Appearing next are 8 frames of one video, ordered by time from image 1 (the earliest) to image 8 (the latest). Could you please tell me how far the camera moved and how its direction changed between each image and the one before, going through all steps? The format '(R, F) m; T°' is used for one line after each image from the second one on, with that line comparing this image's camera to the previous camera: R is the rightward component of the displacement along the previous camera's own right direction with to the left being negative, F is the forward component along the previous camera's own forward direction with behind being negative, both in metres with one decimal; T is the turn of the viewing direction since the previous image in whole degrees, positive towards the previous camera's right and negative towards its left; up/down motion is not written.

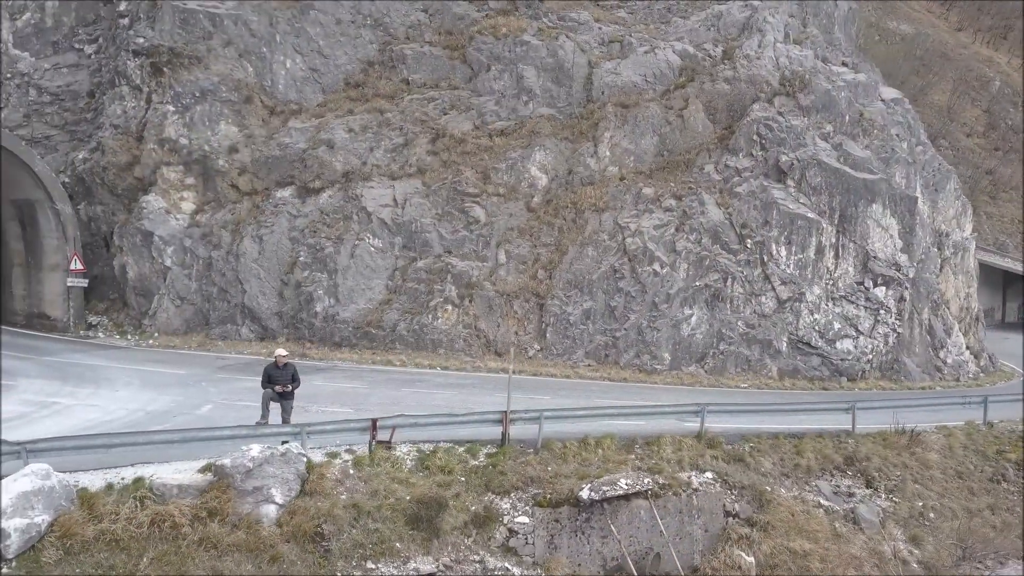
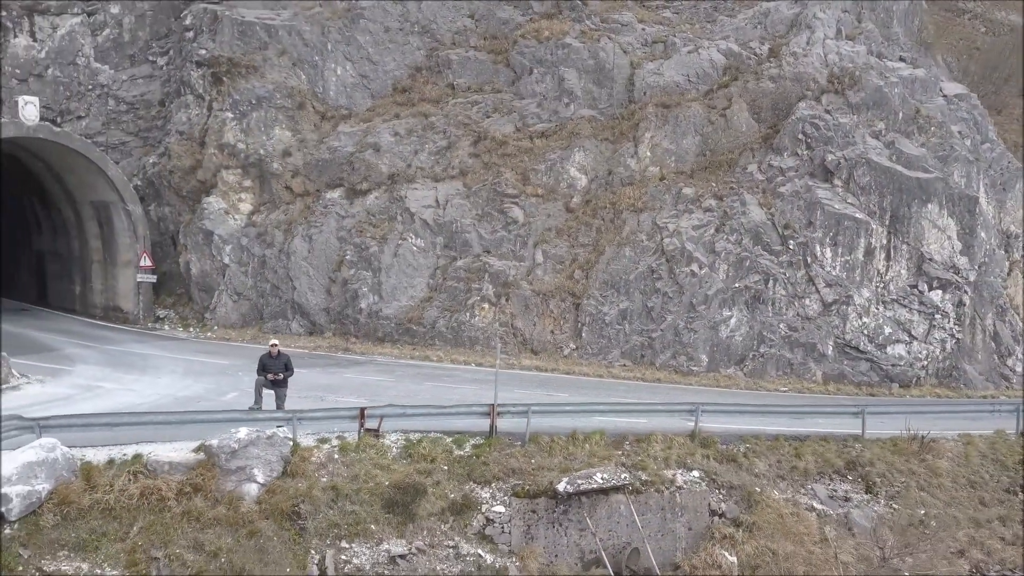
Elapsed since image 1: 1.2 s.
(+1.2, -0.2) m; -7°
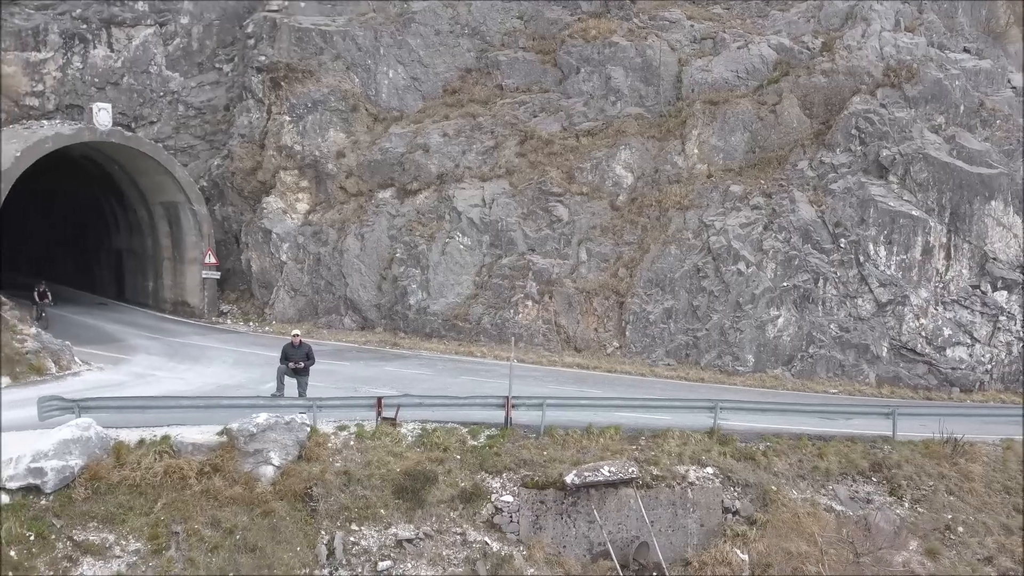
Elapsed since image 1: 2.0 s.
(+0.7, -0.1) m; -6°
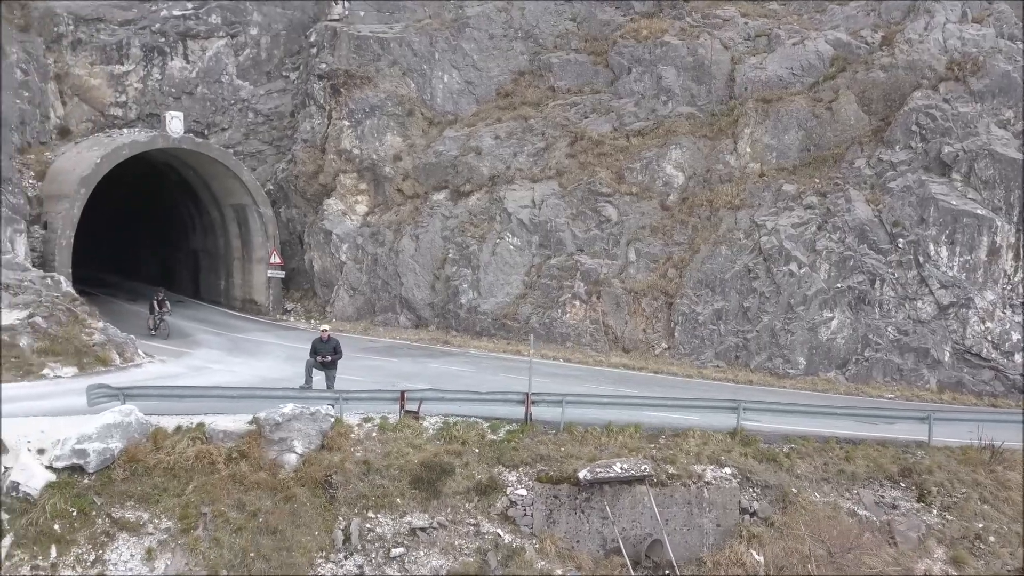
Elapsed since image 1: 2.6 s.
(+0.7, -0.2) m; -6°
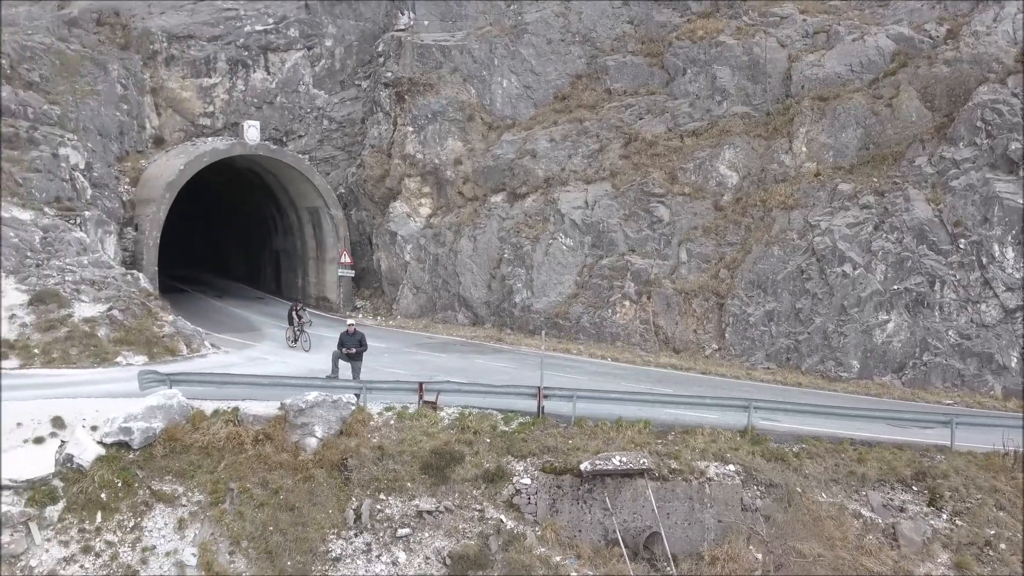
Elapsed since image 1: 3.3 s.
(+1.0, -0.3) m; -7°
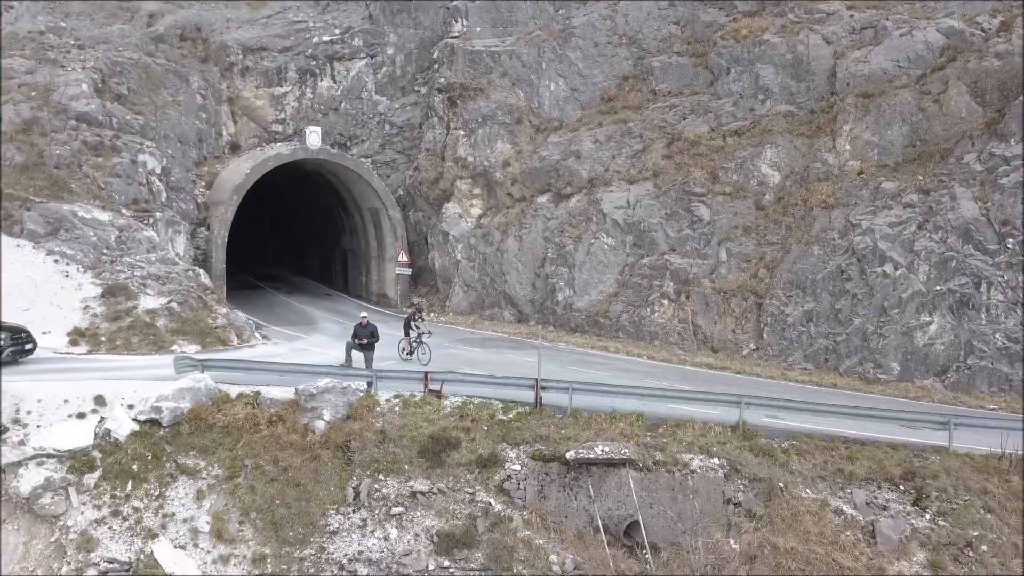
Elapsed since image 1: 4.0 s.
(+1.2, -0.4) m; -7°
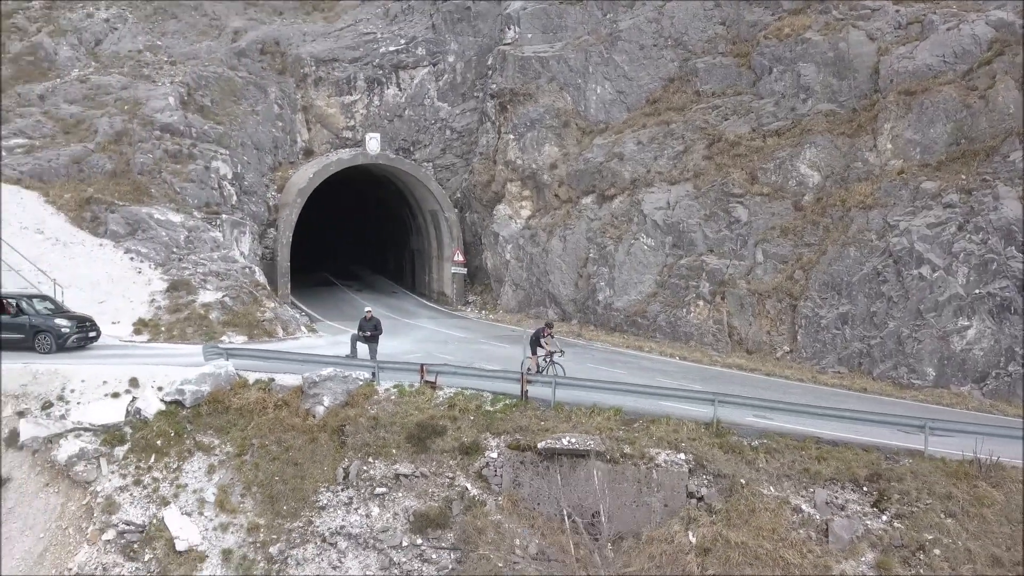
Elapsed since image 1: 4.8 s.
(+1.6, -0.4) m; -8°
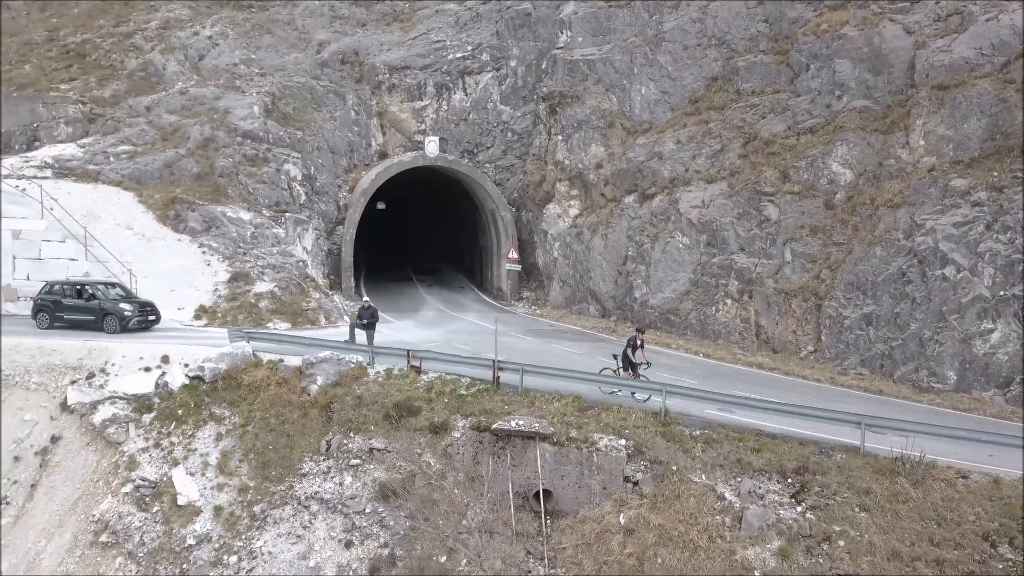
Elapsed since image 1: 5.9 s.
(+2.2, -0.5) m; -9°
